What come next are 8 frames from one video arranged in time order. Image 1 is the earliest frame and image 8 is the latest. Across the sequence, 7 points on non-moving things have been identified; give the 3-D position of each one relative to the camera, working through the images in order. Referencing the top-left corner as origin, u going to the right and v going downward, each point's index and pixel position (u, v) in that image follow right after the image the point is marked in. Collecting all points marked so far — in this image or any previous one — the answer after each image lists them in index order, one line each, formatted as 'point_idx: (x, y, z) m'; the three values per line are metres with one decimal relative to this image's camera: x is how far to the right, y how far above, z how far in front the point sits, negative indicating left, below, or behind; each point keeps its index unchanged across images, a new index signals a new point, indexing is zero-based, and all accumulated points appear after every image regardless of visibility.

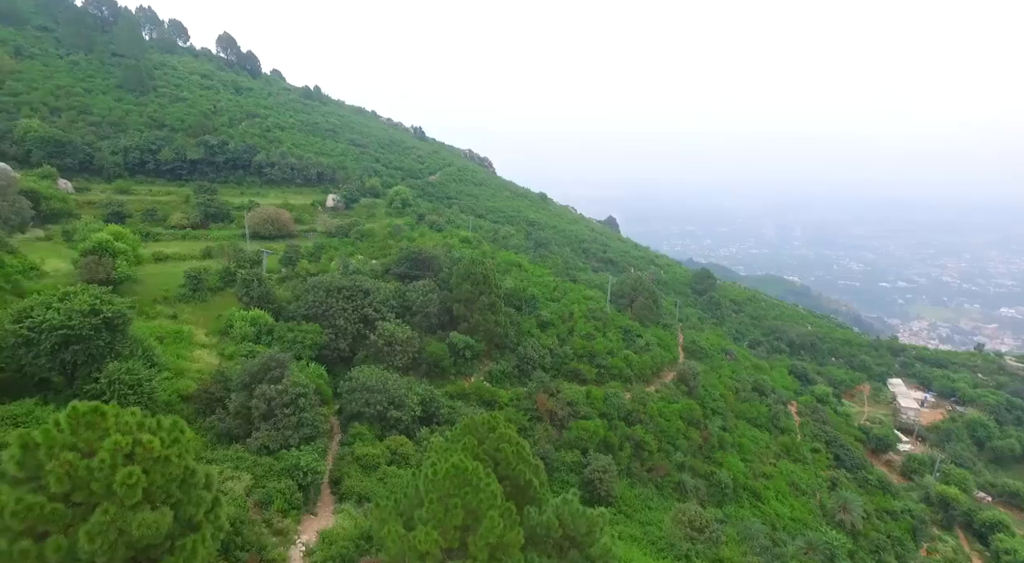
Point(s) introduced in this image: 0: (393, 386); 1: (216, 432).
0: (-3.6, -3.1, +18.2) m
1: (-7.2, -3.7, +14.6) m
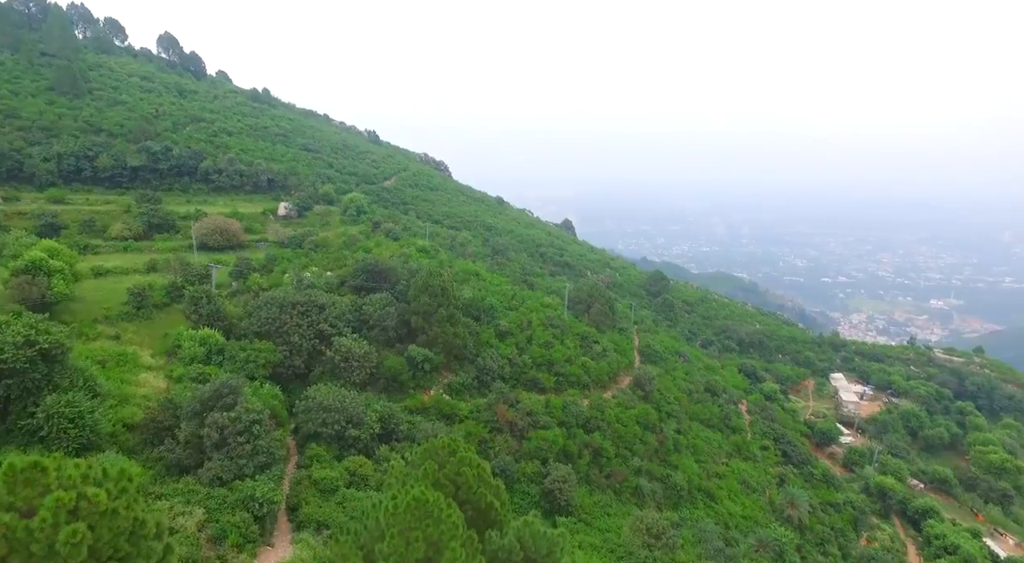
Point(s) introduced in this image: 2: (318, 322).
0: (-4.8, -3.6, +17.9) m
1: (-8.2, -4.3, +14.1) m
2: (-6.4, -1.3, +19.7) m
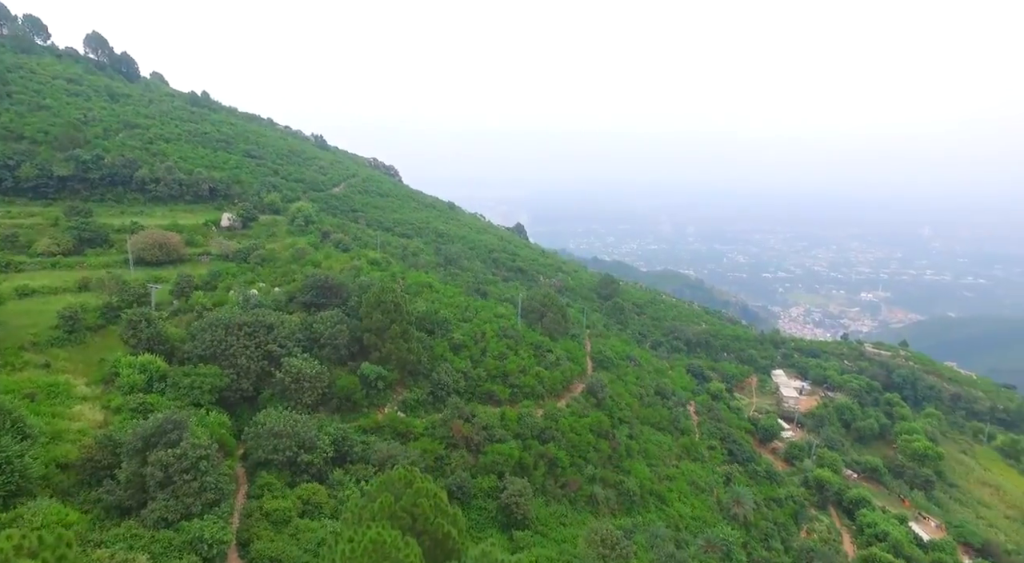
0: (-6.1, -4.3, +17.5) m
1: (-9.1, -5.0, +13.5) m
2: (-7.8, -2.0, +19.1) m
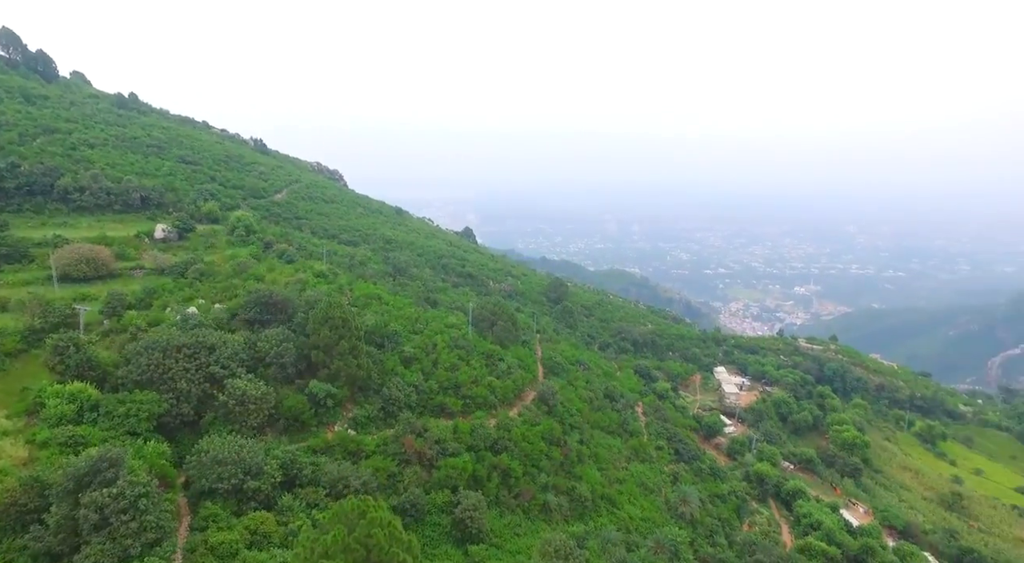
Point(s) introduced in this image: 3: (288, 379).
0: (-7.4, -4.9, +16.9) m
1: (-10.1, -5.7, +12.6) m
2: (-9.3, -2.6, +18.3) m
3: (-7.4, -3.2, +19.8) m
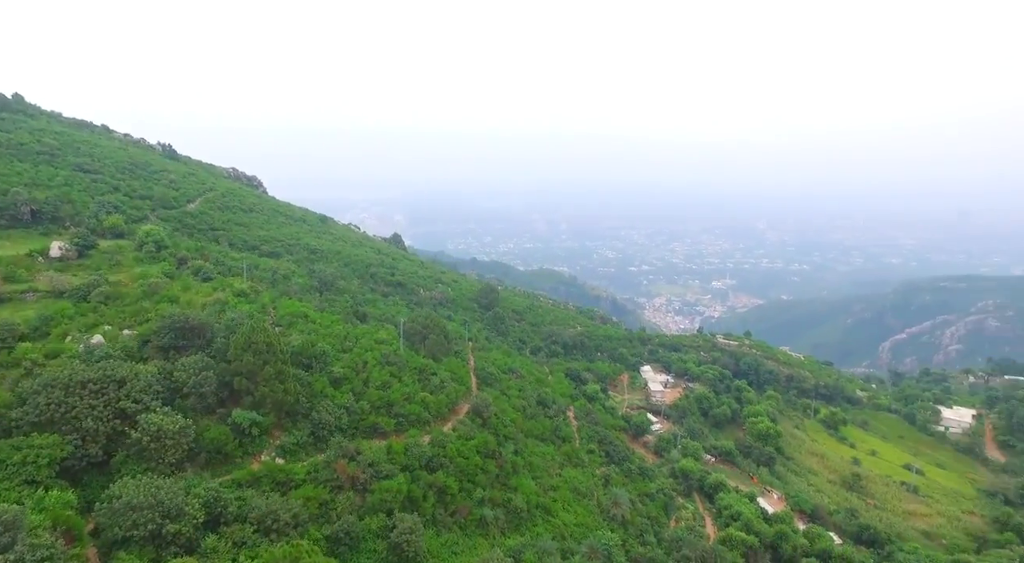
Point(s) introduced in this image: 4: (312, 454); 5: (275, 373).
0: (-9.1, -5.6, +15.8) m
1: (-11.2, -6.6, +11.2) m
2: (-11.2, -3.4, +16.9) m
3: (-9.5, -4.0, +18.7) m
4: (-6.7, -5.8, +20.1) m
5: (-7.8, -3.0, +19.8) m
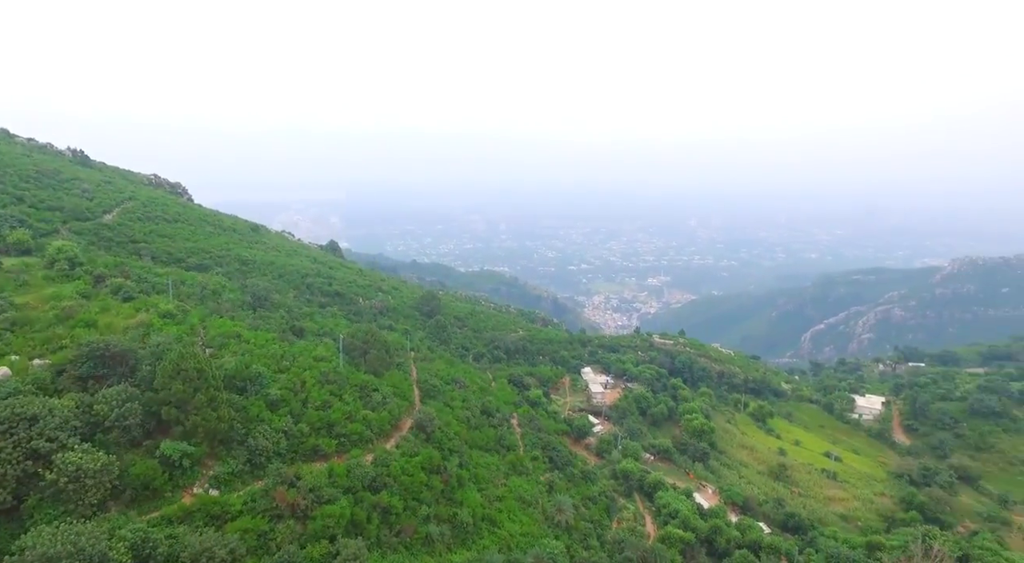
0: (-10.3, -6.4, +14.7) m
1: (-12.0, -7.5, +10.0) m
2: (-12.6, -4.1, +15.5) m
3: (-11.1, -4.7, +17.5) m
4: (-8.4, -6.5, +19.2) m
5: (-9.5, -3.7, +18.8) m
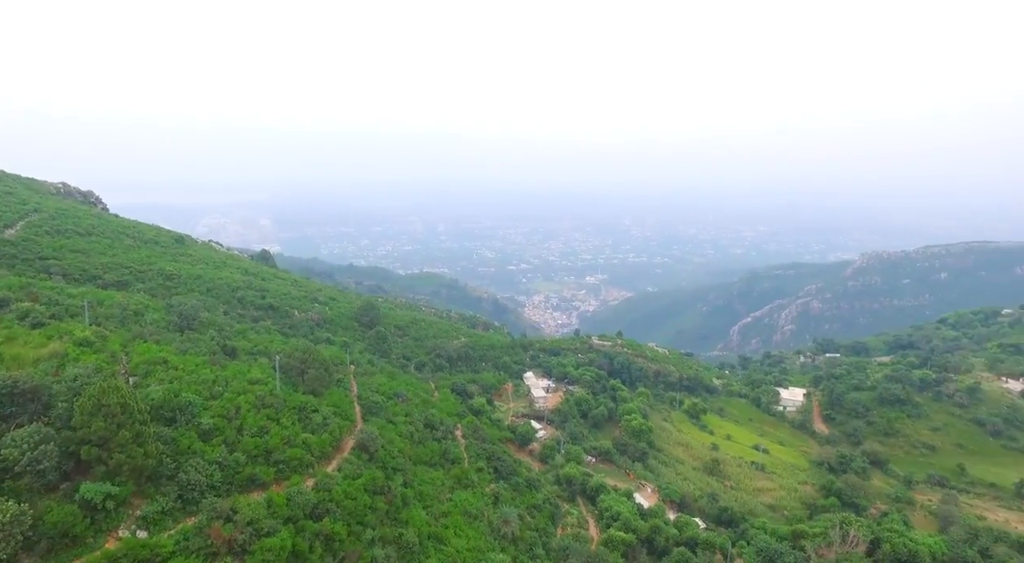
0: (-11.4, -7.2, +13.4) m
1: (-12.5, -8.4, +8.5) m
2: (-13.7, -5.0, +13.9) m
3: (-12.5, -5.5, +16.1) m
4: (-10.0, -7.2, +18.0) m
5: (-11.1, -4.5, +17.5) m
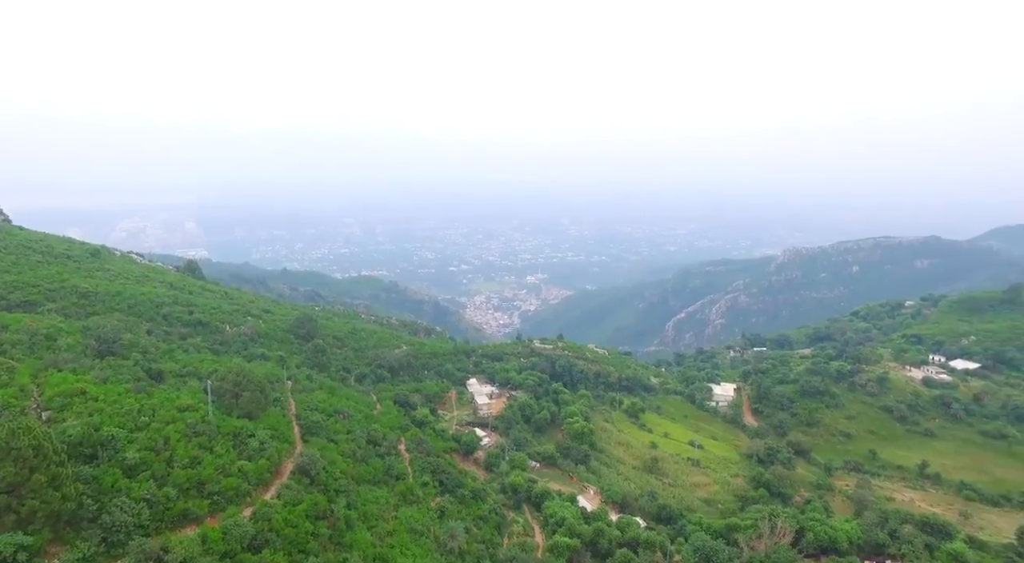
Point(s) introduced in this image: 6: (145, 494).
0: (-12.3, -8.1, +11.9) m
1: (-12.9, -9.3, +7.0) m
2: (-14.7, -5.8, +12.2) m
3: (-13.6, -6.3, +14.4) m
4: (-11.4, -8.0, +16.7) m
5: (-12.4, -5.3, +16.0) m
6: (-11.3, -6.5, +18.4) m
